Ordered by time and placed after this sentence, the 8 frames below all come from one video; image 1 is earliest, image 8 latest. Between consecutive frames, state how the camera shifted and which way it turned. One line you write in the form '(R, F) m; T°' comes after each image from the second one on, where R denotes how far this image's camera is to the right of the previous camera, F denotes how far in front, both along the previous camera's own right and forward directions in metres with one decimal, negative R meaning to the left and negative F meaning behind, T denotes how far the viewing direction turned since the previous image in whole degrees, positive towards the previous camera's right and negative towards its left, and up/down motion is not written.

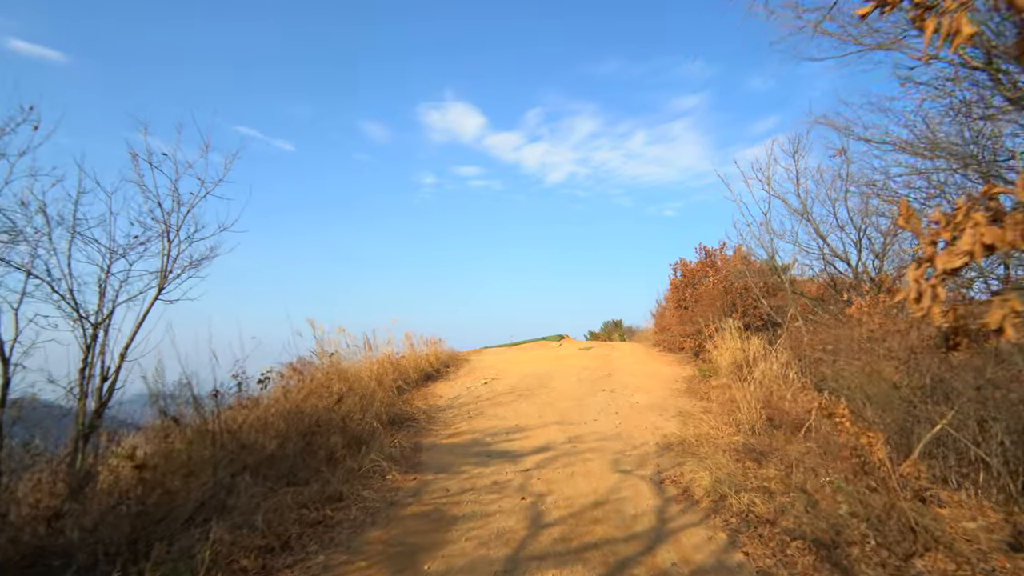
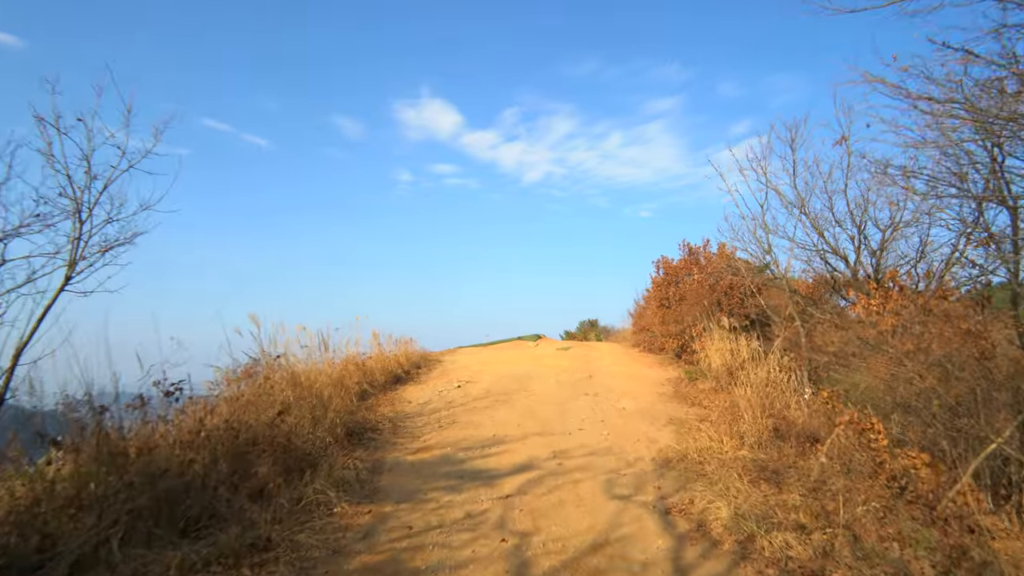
(0.0, +0.9) m; +3°
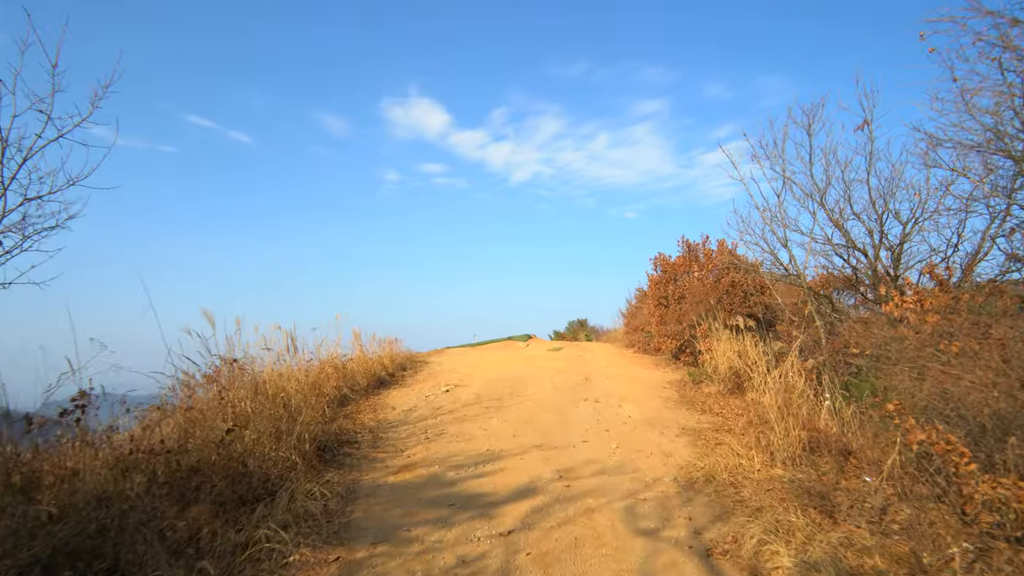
(-0.1, +0.9) m; +1°
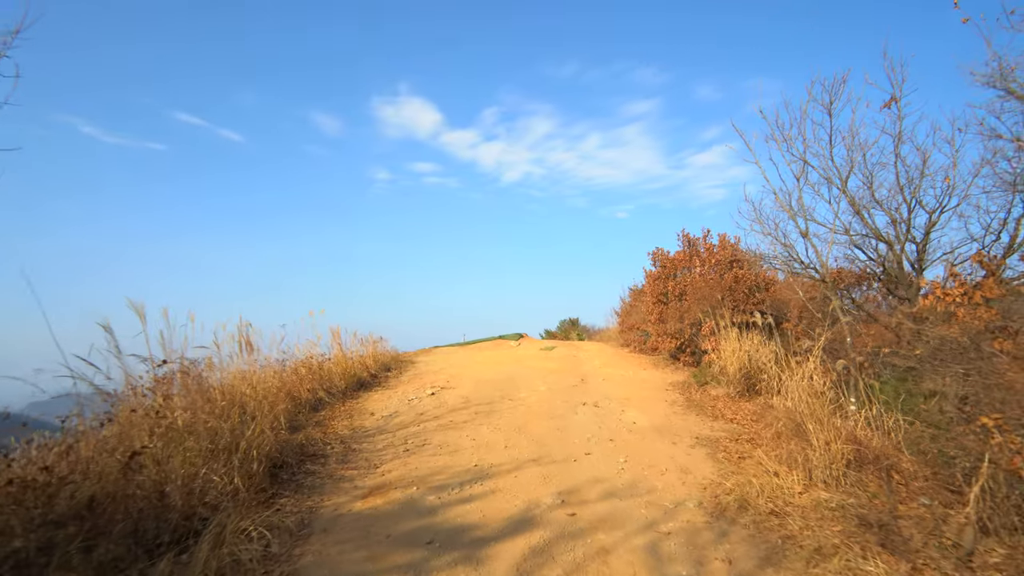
(0.0, +0.9) m; +1°
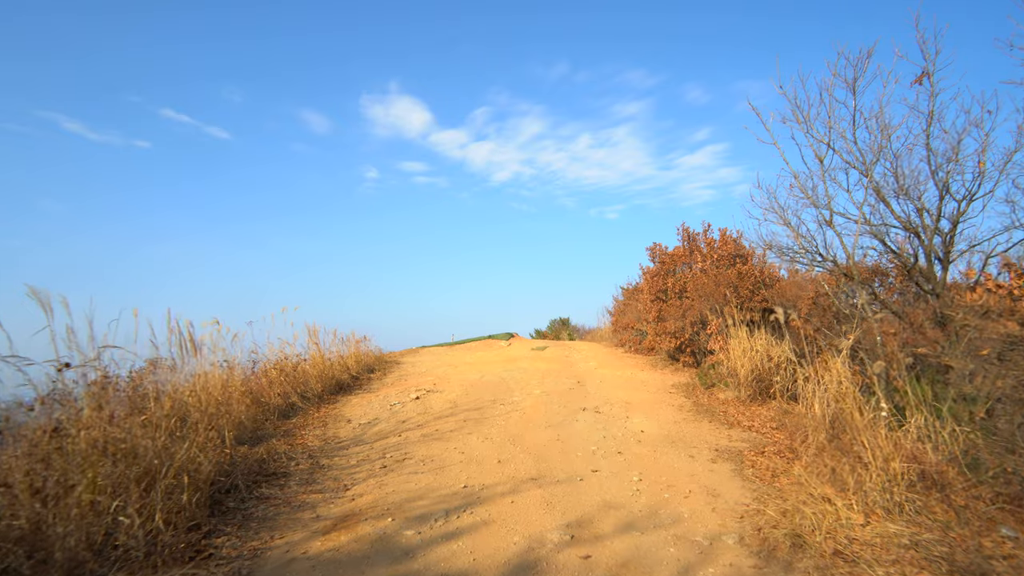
(-0.1, +0.9) m; +1°
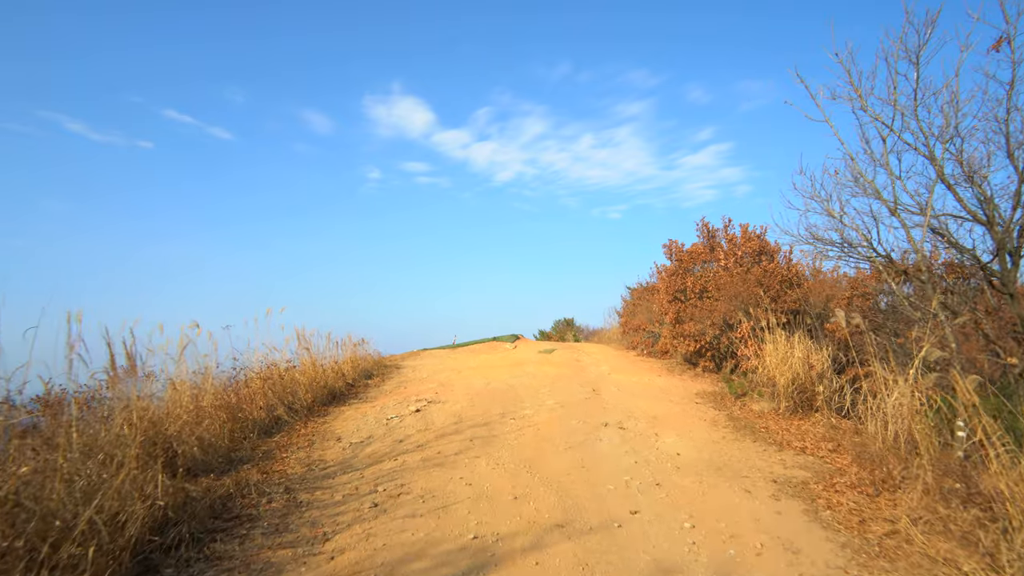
(-0.1, +1.0) m; 0°
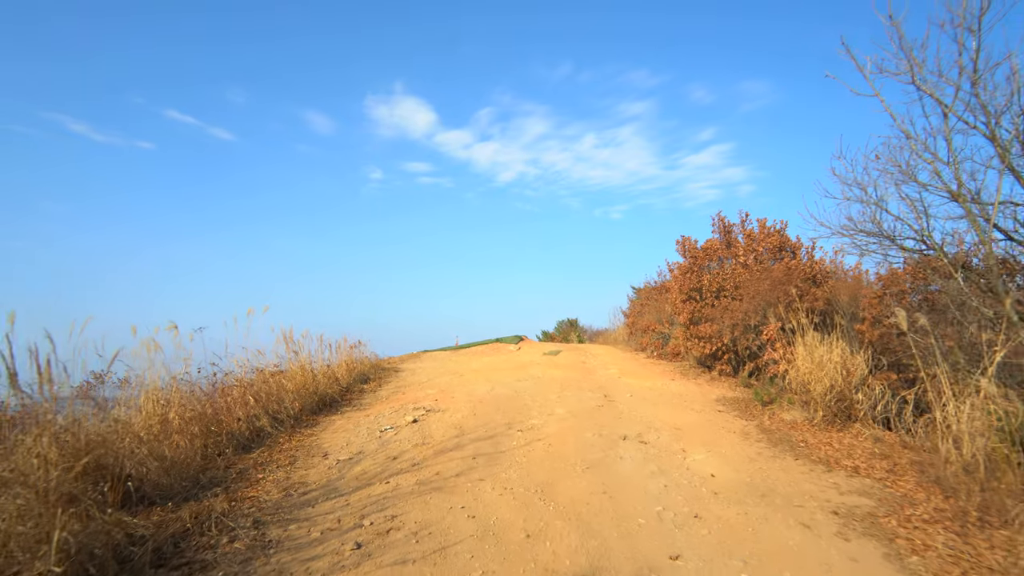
(-0.1, +0.8) m; 0°
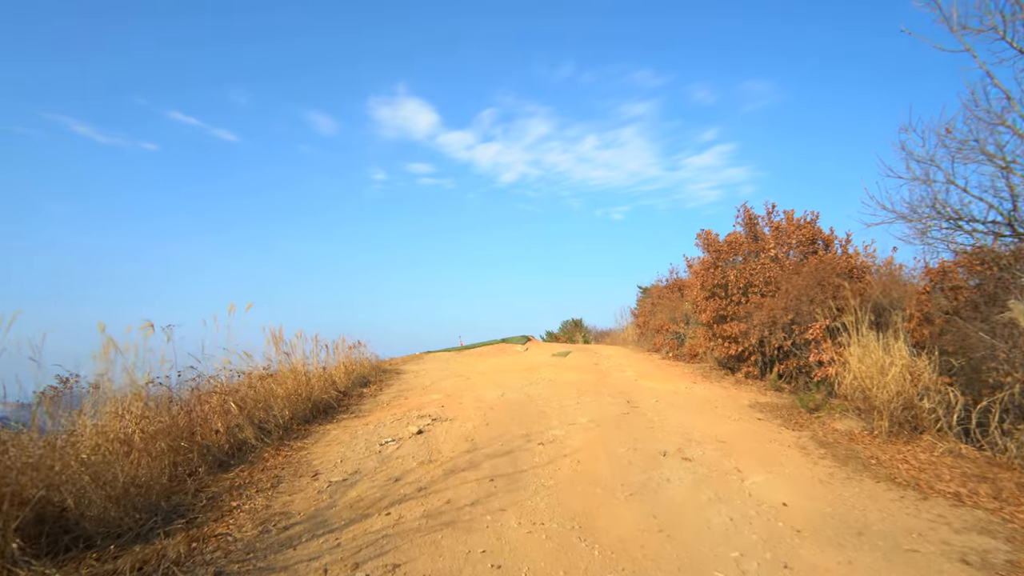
(-0.2, +0.9) m; 0°
